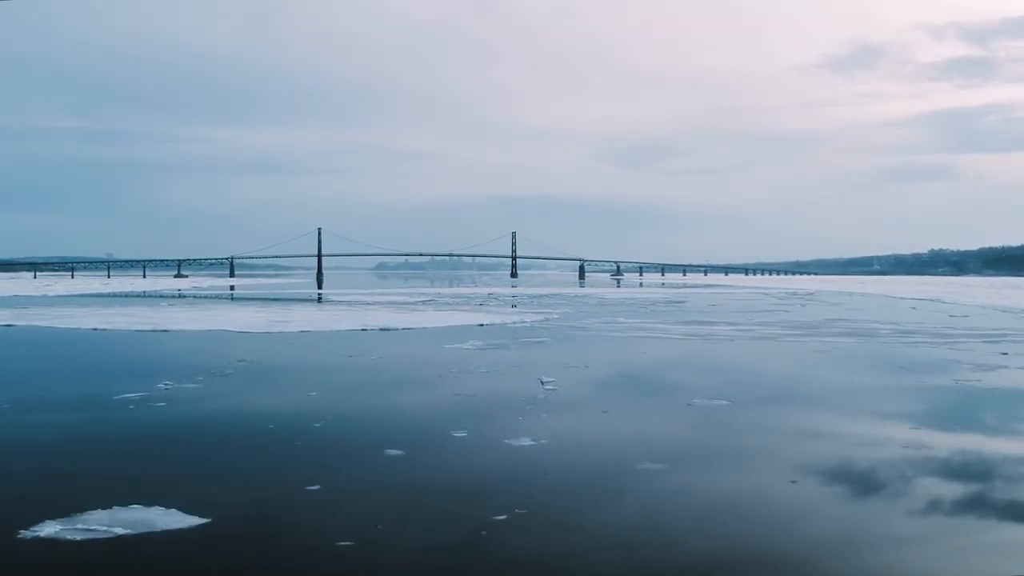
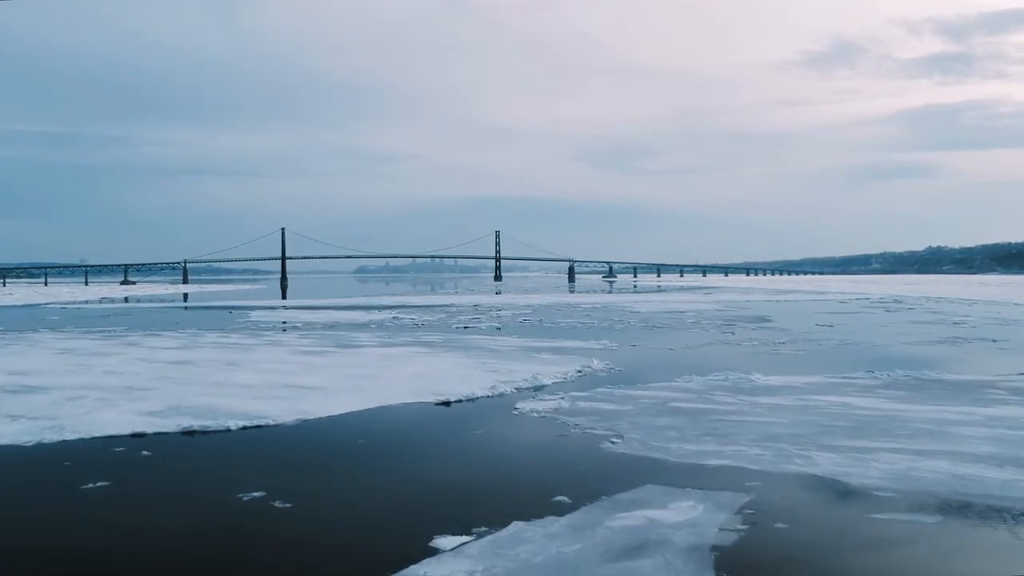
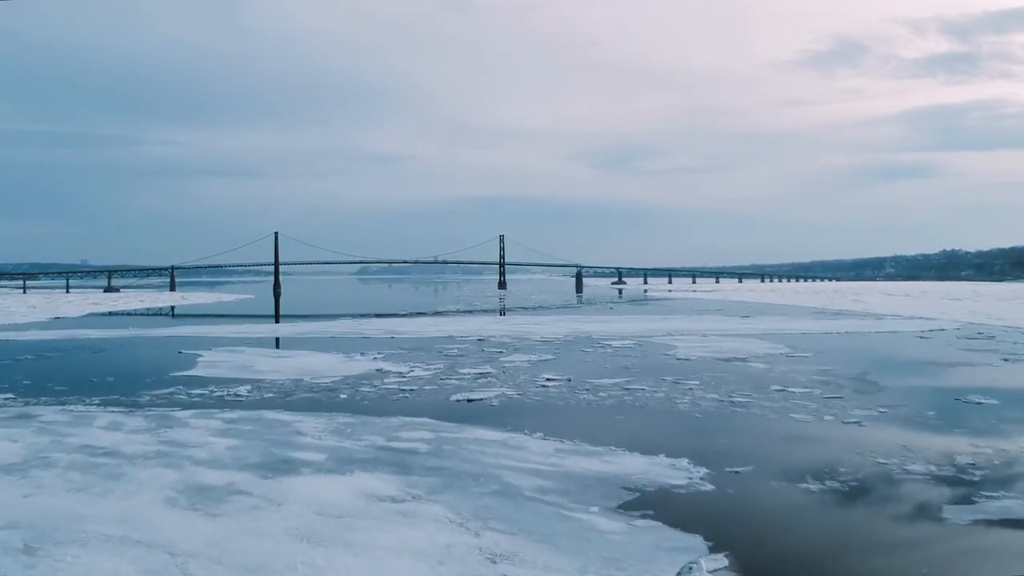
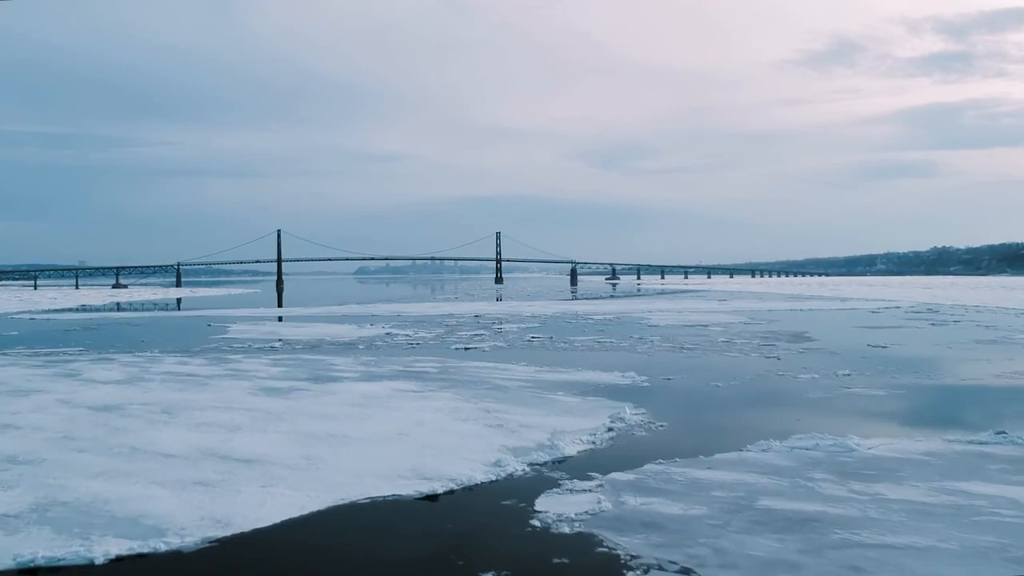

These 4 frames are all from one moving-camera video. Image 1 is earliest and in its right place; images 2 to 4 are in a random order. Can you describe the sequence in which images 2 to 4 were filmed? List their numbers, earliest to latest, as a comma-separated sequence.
2, 4, 3
